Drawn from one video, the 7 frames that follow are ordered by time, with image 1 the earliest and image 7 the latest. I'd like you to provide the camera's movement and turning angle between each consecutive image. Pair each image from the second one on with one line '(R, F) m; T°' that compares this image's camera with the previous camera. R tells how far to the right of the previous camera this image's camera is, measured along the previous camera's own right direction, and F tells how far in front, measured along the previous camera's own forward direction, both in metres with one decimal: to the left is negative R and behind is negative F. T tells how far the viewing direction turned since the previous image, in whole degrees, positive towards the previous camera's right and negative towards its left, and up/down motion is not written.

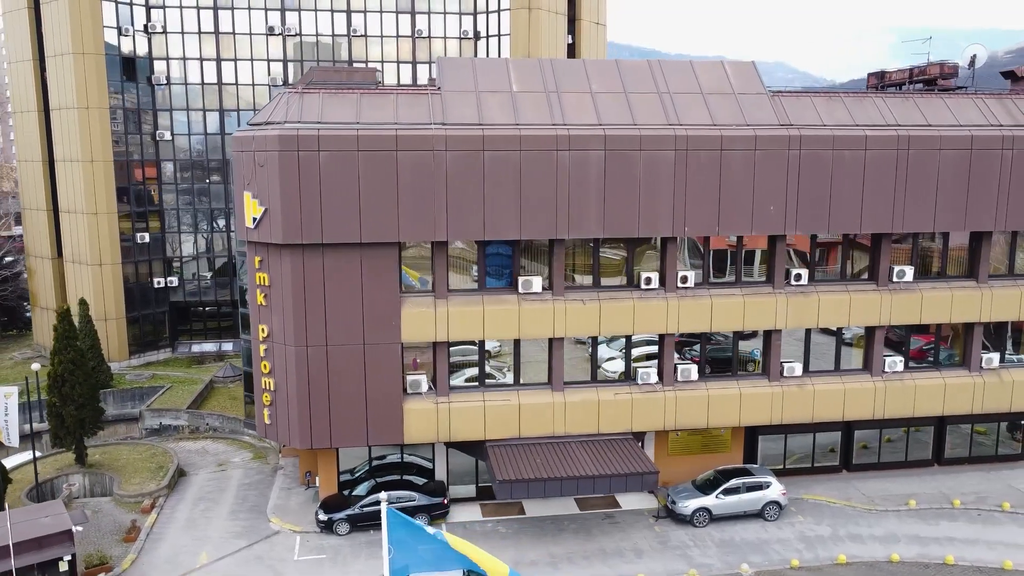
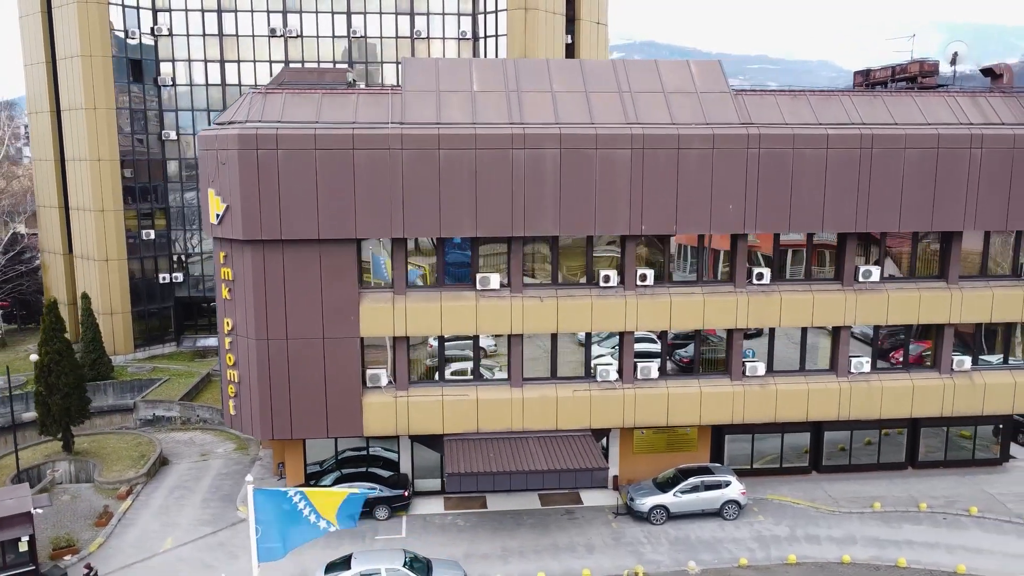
(+2.3, -0.2) m; -3°
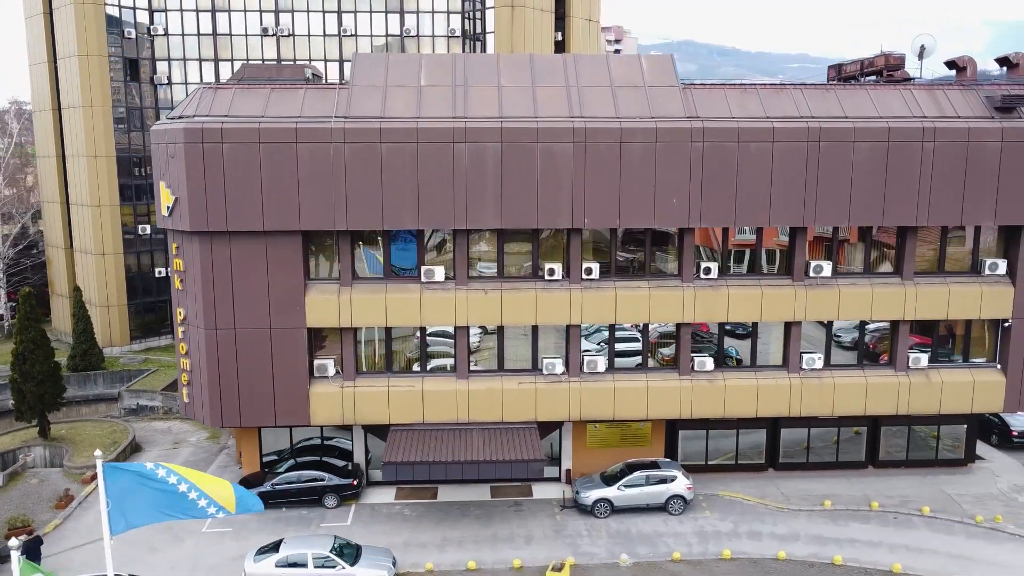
(+2.6, -0.1) m; -2°
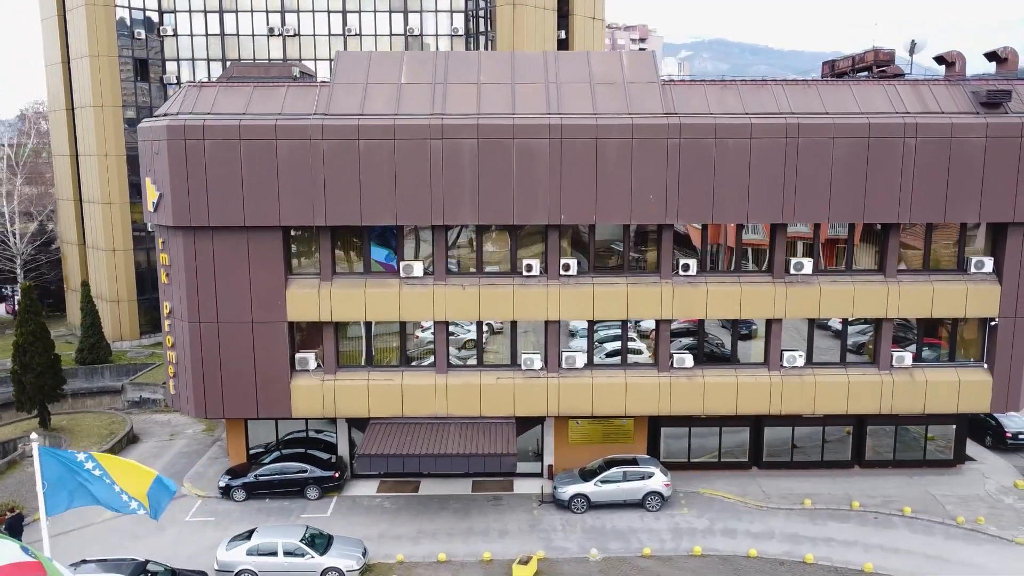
(+1.5, -0.1) m; -2°
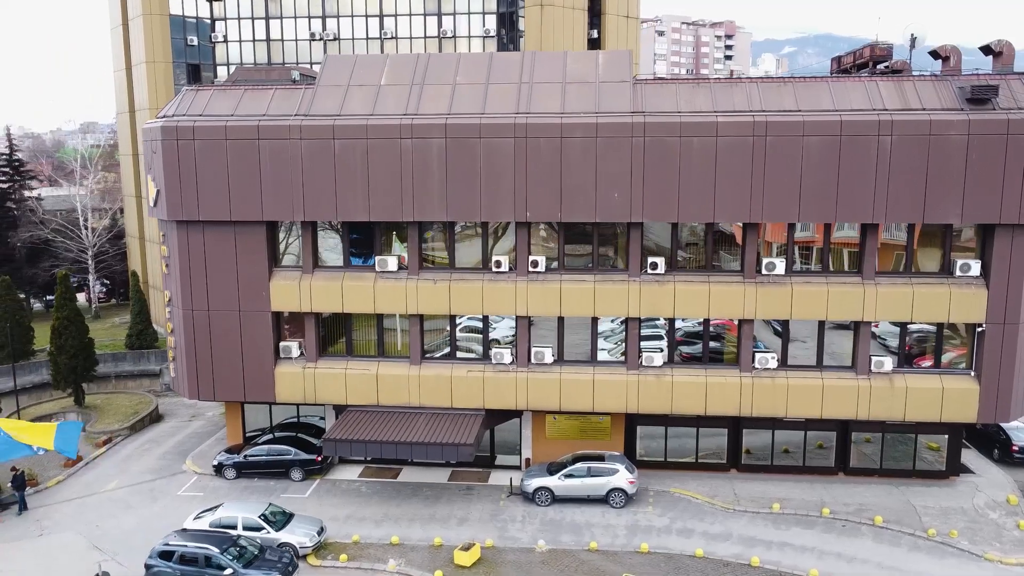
(+3.6, -0.4) m; -6°
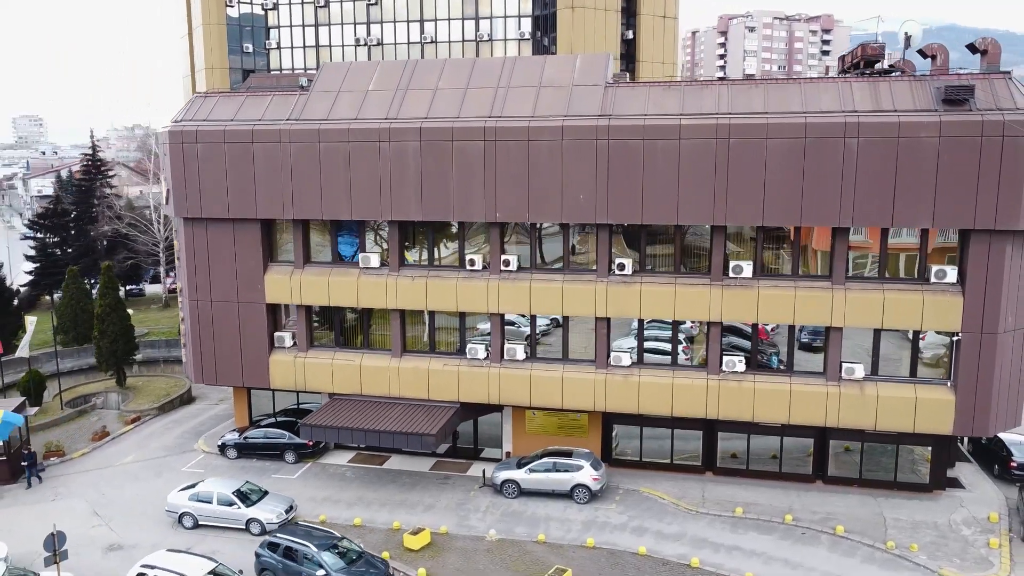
(+3.8, -0.5) m; -7°
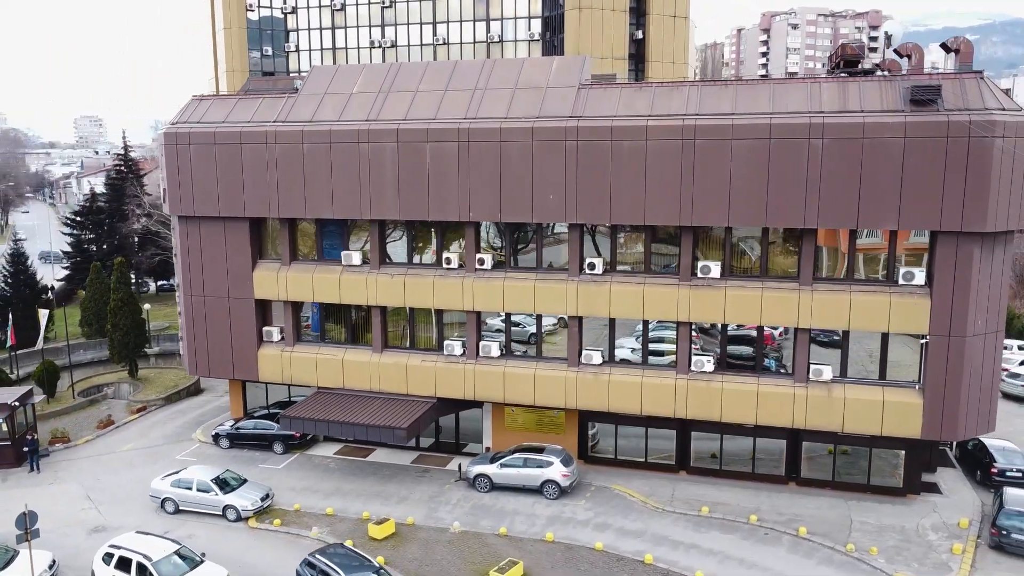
(+2.2, -0.4) m; -3°
